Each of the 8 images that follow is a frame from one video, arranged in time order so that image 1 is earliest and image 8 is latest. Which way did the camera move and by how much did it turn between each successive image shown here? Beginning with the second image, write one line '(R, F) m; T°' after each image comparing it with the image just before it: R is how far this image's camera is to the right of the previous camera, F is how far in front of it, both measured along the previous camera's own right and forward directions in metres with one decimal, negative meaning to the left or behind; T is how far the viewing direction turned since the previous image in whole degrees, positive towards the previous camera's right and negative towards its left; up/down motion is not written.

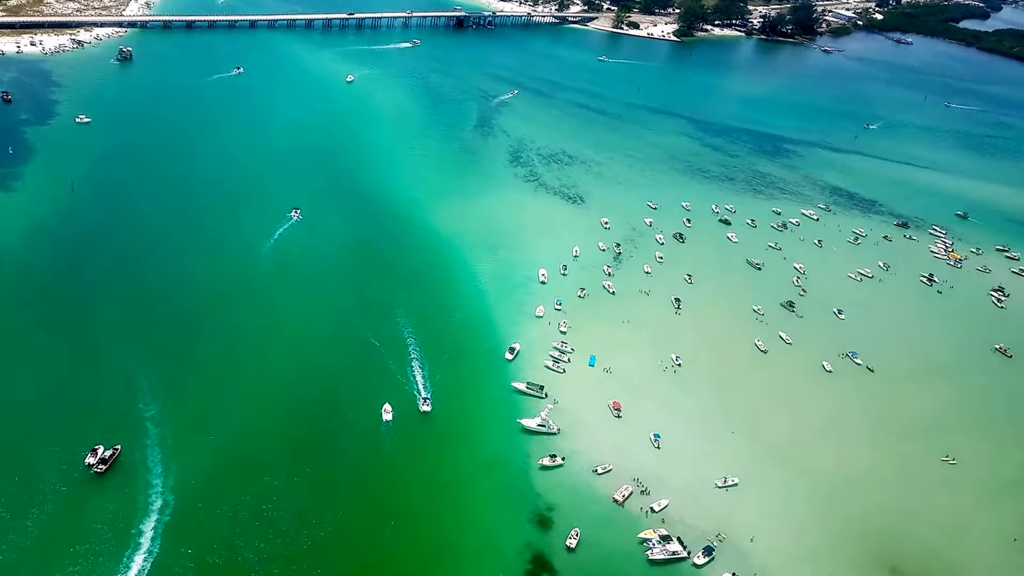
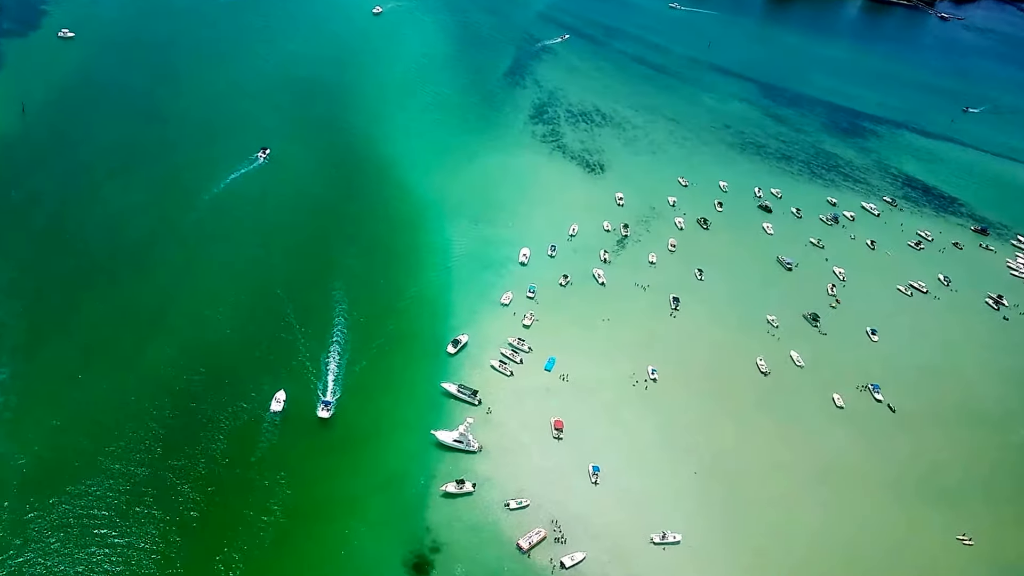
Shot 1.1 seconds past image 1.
(+8.6, +9.2) m; -6°
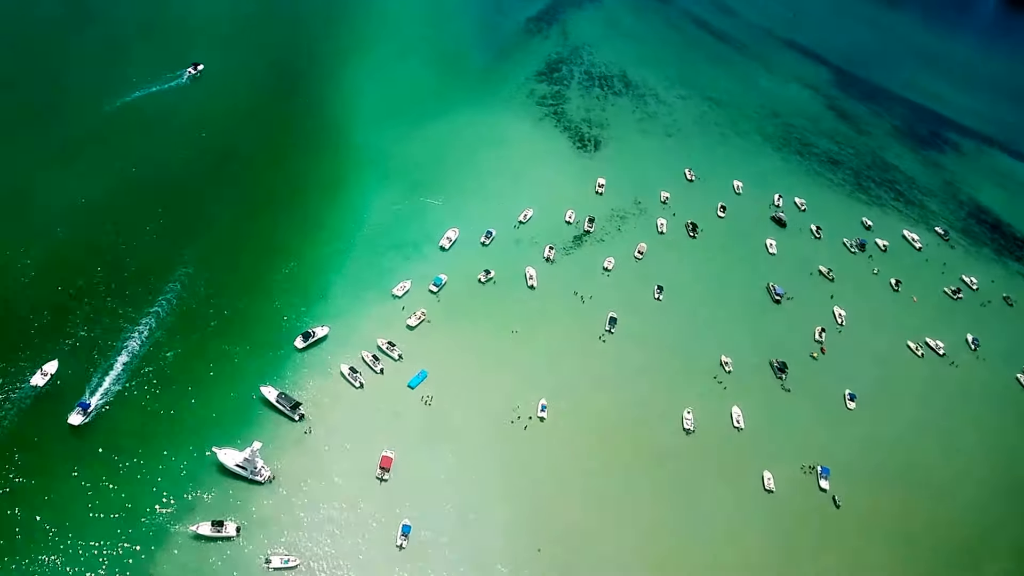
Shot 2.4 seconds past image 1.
(+12.0, +10.5) m; -5°
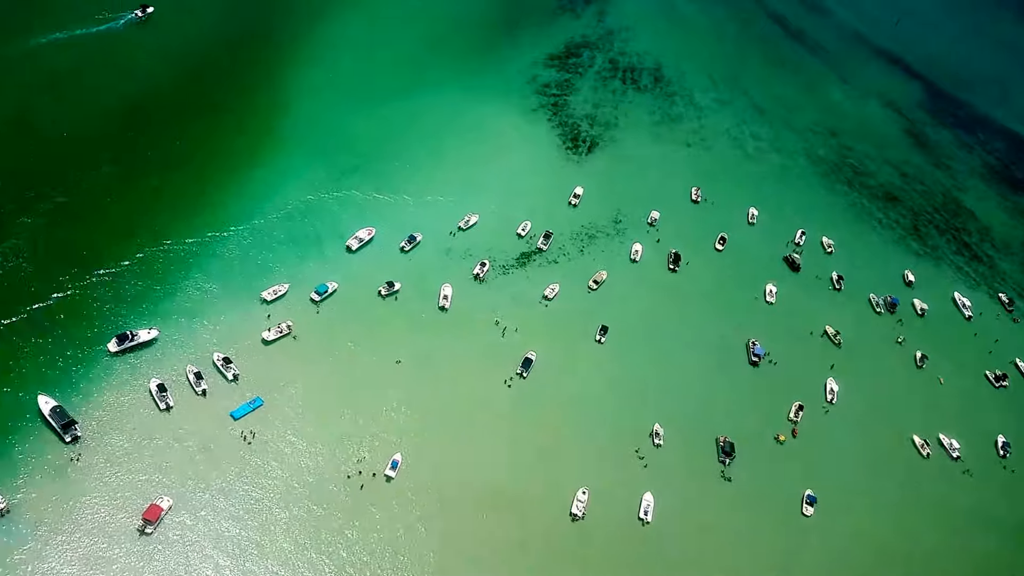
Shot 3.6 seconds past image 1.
(+11.3, +9.5) m; -7°
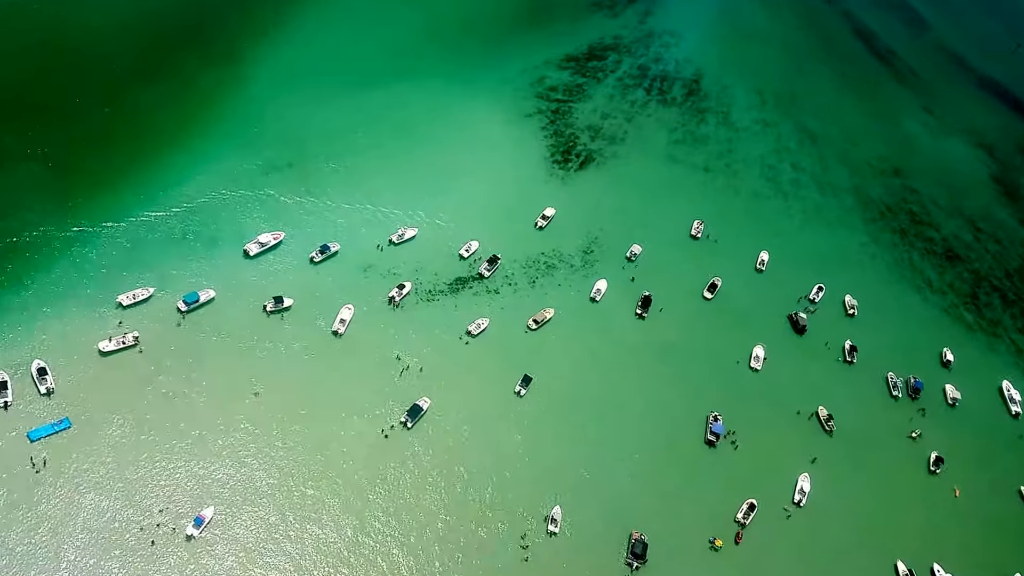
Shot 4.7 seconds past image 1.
(+10.3, +7.9) m; -7°
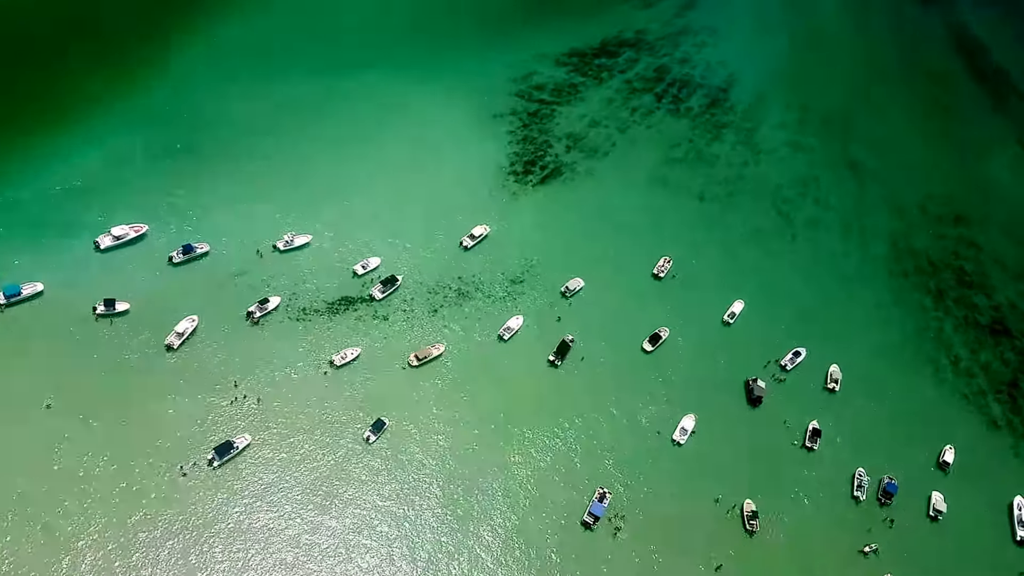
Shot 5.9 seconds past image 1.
(+12.9, +7.3) m; -9°
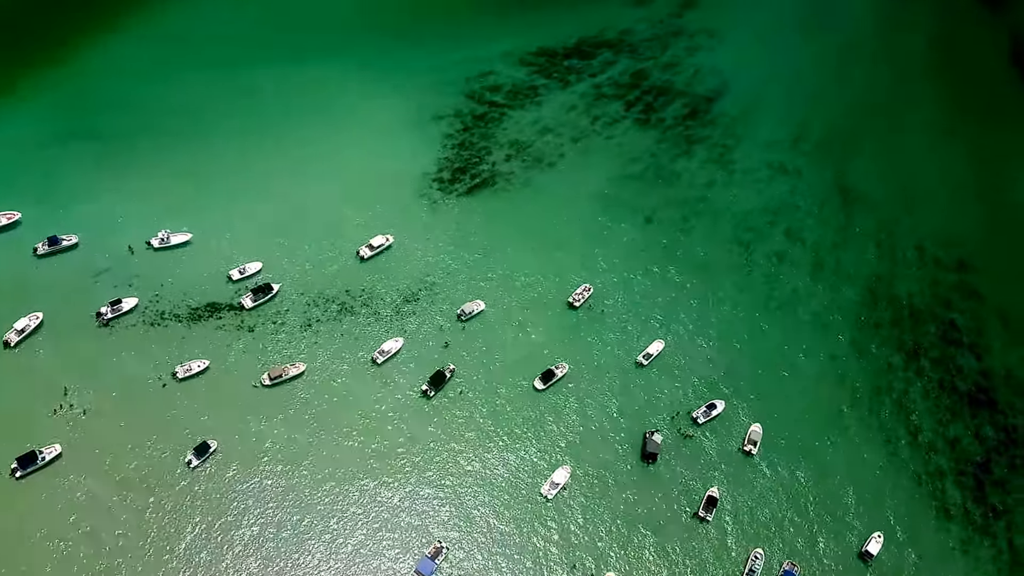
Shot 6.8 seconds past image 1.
(+11.4, +4.5) m; -7°
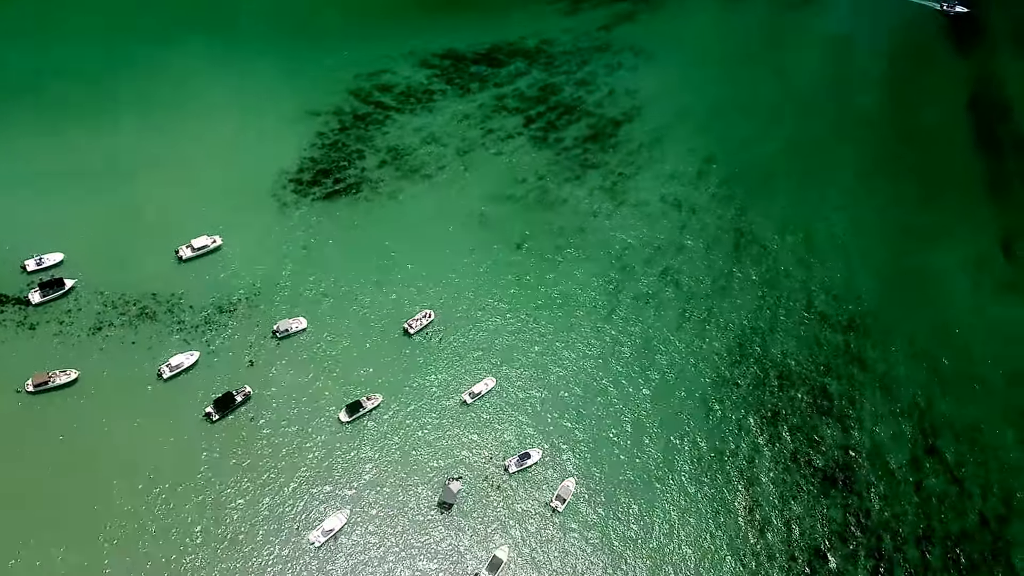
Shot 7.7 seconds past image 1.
(+10.5, +3.1) m; -1°
